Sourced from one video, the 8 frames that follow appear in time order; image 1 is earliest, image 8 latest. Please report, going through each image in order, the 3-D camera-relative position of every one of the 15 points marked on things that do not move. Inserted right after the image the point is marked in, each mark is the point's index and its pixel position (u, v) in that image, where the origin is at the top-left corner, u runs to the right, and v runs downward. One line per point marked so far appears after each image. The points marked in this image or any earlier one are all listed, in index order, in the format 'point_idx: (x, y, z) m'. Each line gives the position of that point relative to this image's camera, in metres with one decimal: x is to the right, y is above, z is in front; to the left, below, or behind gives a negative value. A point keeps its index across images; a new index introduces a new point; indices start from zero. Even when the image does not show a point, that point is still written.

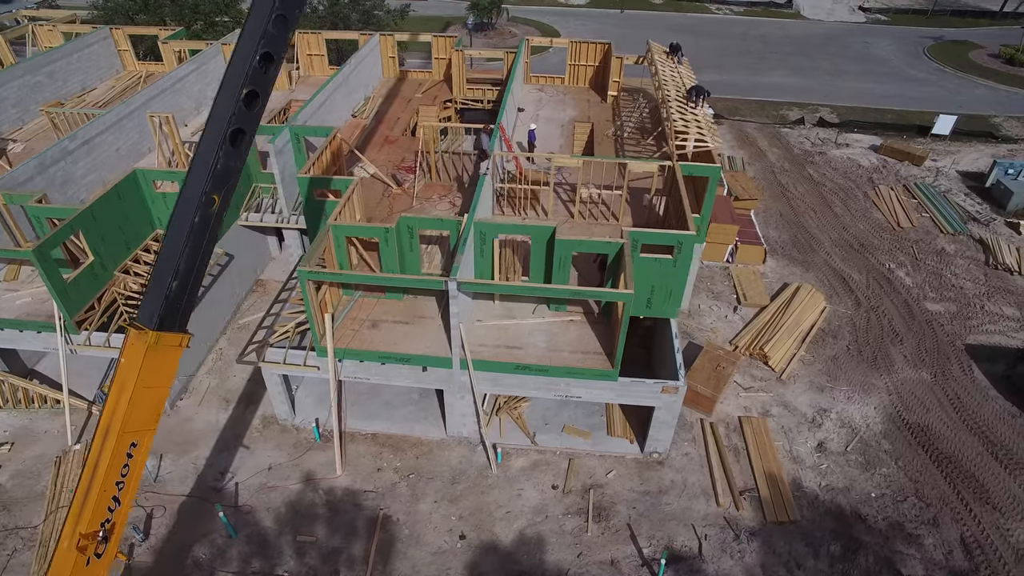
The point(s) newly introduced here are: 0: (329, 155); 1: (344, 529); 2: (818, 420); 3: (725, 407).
0: (-5.2, +3.8, +16.7) m
1: (-3.6, -5.3, +12.9) m
2: (+8.1, -3.5, +15.4) m
3: (+5.7, -3.2, +15.7) m
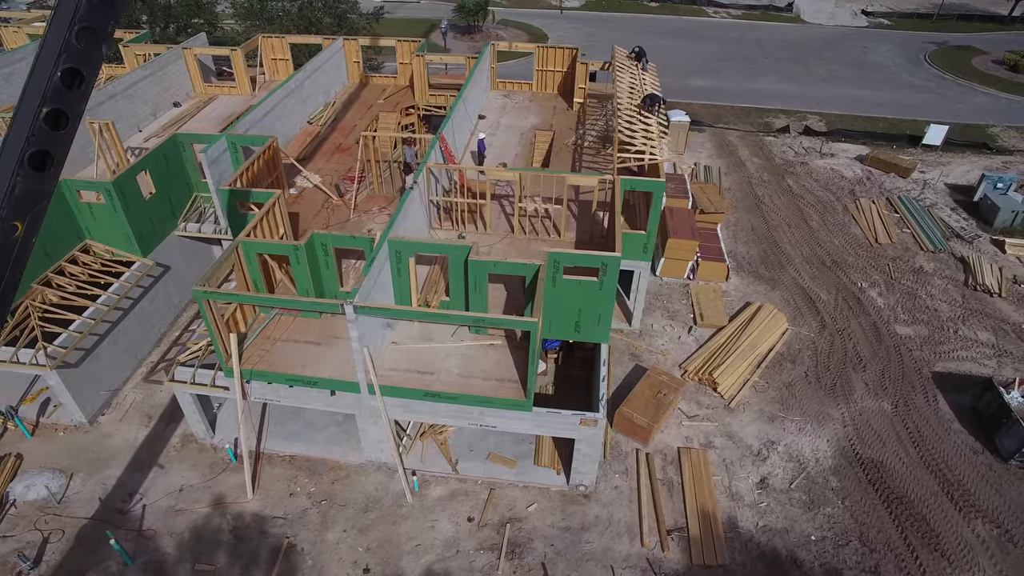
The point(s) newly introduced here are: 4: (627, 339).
0: (-6.9, +3.4, +16.2) m
1: (-5.6, -5.7, +12.3) m
2: (+6.3, -4.1, +14.5) m
3: (+3.8, -3.8, +14.8) m
4: (+3.4, -1.6, +17.5) m
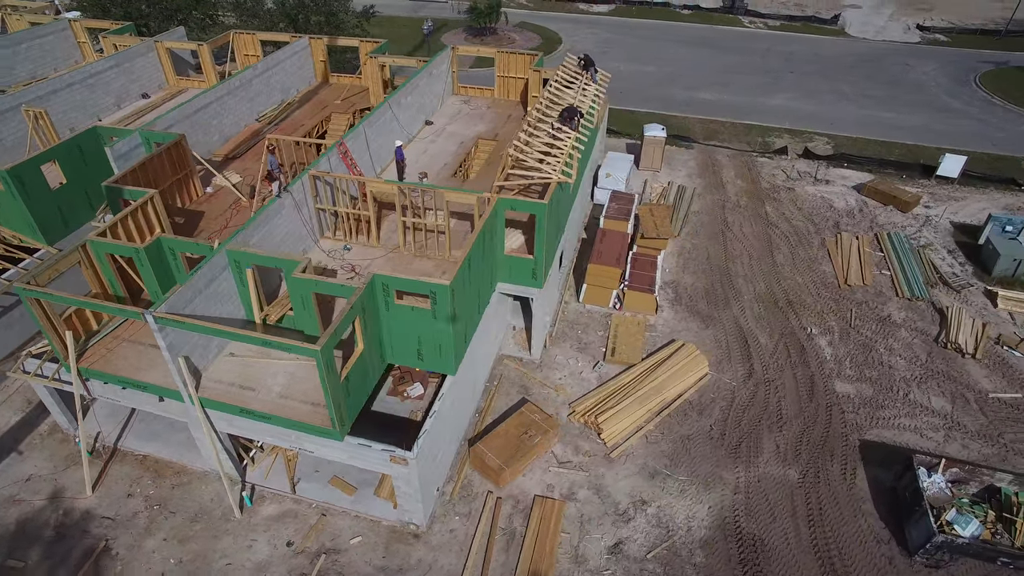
0: (-9.7, +3.5, +16.1) m
1: (-9.5, -5.6, +12.2) m
2: (+2.6, -5.0, +13.0) m
3: (+0.3, -4.5, +13.6) m
4: (+0.3, -2.3, +16.3) m
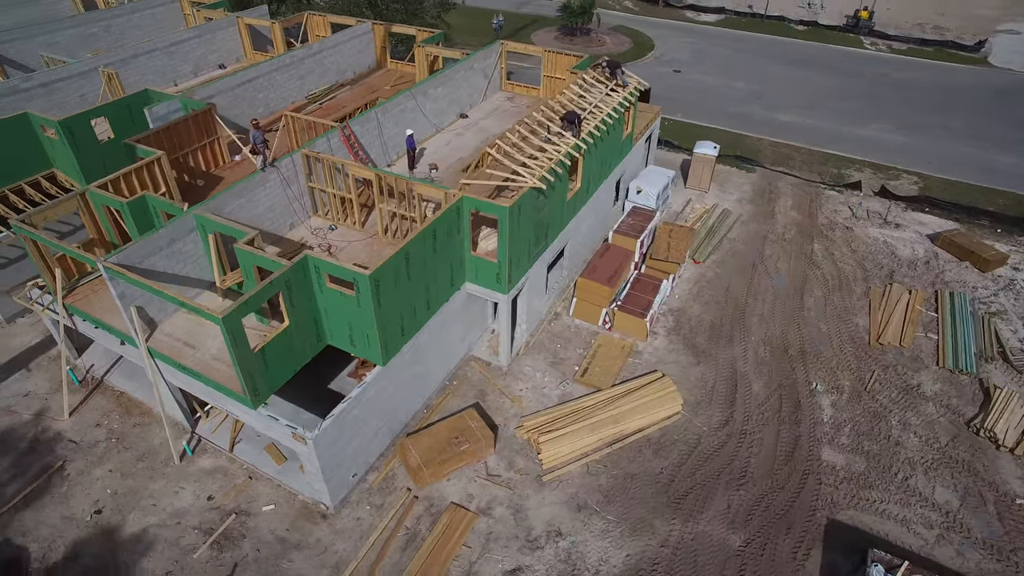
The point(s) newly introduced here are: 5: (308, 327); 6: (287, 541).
0: (-9.6, +4.8, +17.4) m
1: (-11.4, -4.2, +13.6) m
2: (+0.6, -5.4, +12.3) m
3: (-1.5, -4.5, +13.3) m
4: (-0.7, -2.3, +15.9) m
5: (-4.3, -0.8, +12.4) m
6: (-4.7, -5.3, +12.3) m
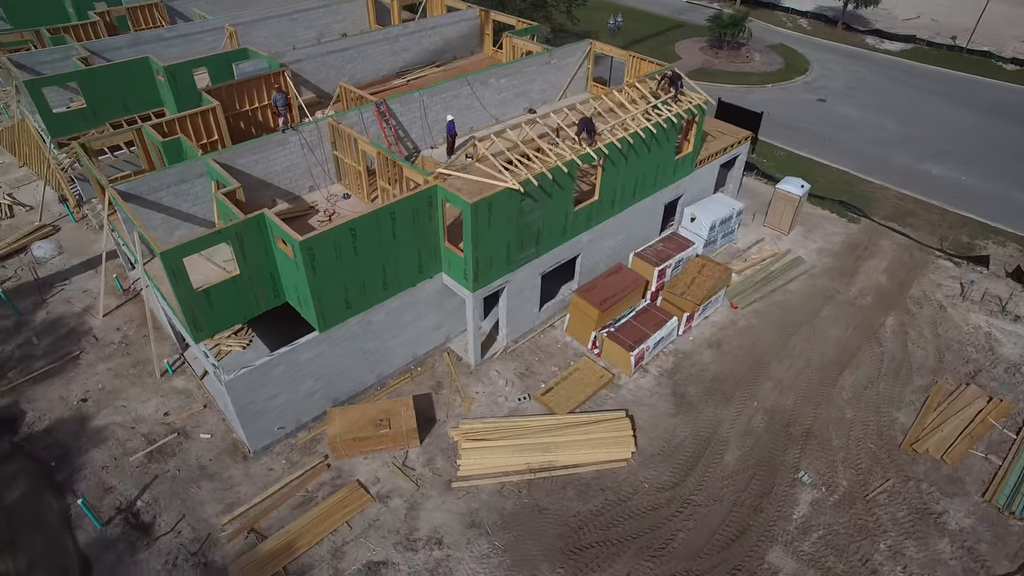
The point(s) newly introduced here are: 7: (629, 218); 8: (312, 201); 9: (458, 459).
0: (-8.2, +6.6, +19.2) m
1: (-12.8, -1.7, +16.2) m
2: (-2.0, -5.3, +12.0) m
3: (-3.5, -4.0, +13.4) m
4: (-1.6, -2.2, +15.7) m
5: (-5.6, +0.2, +13.2) m
6: (-7.0, -4.1, +13.2) m
7: (+3.6, +2.1, +17.6) m
8: (-5.6, +2.5, +16.5) m
9: (-1.2, -4.0, +13.4) m
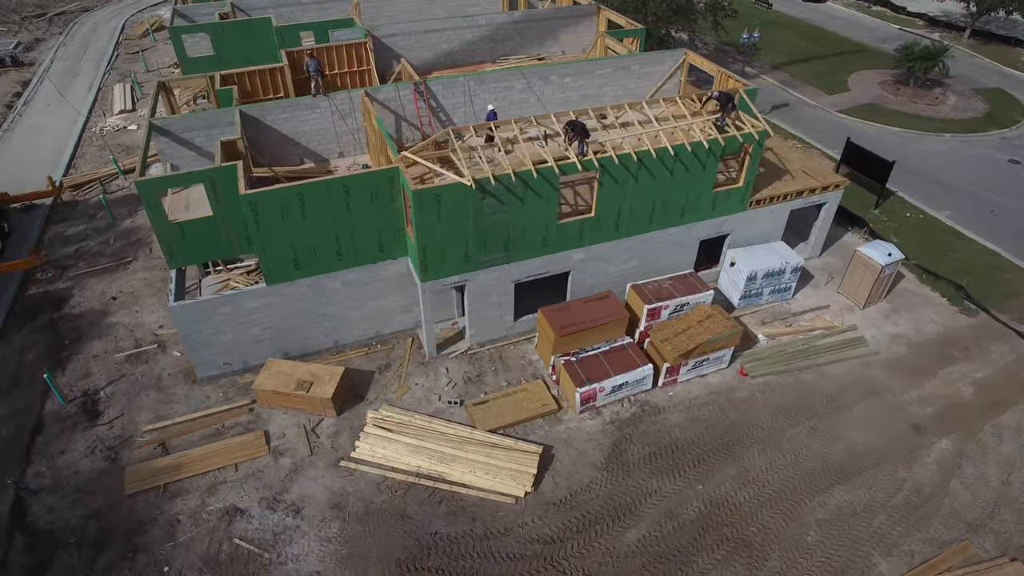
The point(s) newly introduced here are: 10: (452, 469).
0: (-5.9, +8.2, +20.5) m
1: (-12.9, +1.3, +19.2) m
2: (-4.9, -4.6, +12.2) m
3: (-5.7, -3.1, +14.0) m
4: (-2.8, -1.7, +15.6) m
5: (-6.7, +1.5, +14.2) m
6: (-9.0, -2.4, +14.8) m
7: (+3.5, +1.1, +15.8) m
8: (-5.3, +3.6, +17.3) m
9: (-3.5, -3.5, +13.4) m
10: (-1.3, -3.9, +12.7) m
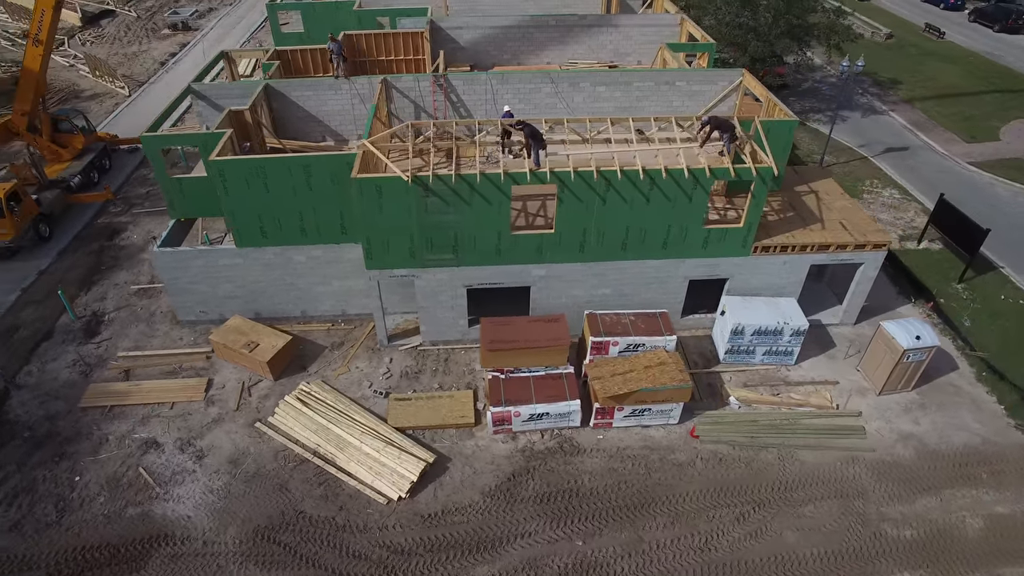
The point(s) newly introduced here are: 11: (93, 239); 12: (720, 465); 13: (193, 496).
0: (-4.1, +8.9, +21.3) m
1: (-12.4, +3.4, +21.7) m
2: (-7.4, -3.6, +13.2) m
3: (-7.4, -2.0, +15.1) m
4: (-4.1, -1.3, +15.9) m
5: (-7.6, +2.6, +15.4) m
6: (-10.2, -0.8, +16.6) m
7: (+2.6, +0.3, +14.6) m
8: (-5.1, +4.4, +18.1) m
9: (-5.6, -2.9, +14.0) m
10: (-3.7, -3.7, +12.8) m
11: (-13.9, +1.6, +19.3) m
12: (+4.6, -3.9, +12.9) m
13: (-6.7, -4.4, +12.3) m
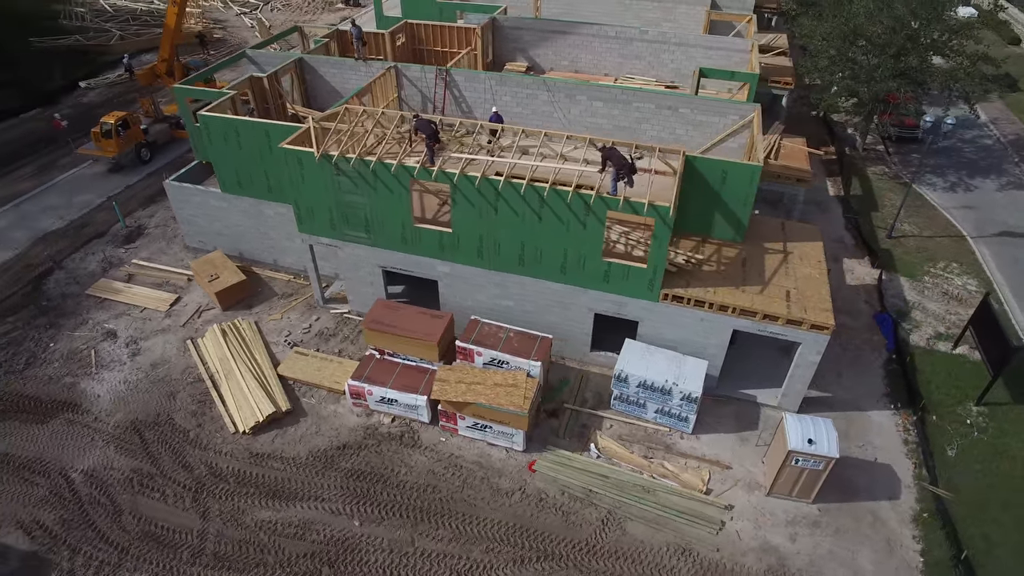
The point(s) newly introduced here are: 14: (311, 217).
0: (-2.2, +9.6, +22.4) m
1: (-11.1, +6.1, +25.4) m
2: (-10.5, -1.6, +16.0) m
3: (-9.6, -0.1, +17.7) m
4: (-6.1, -0.1, +17.6) m
5: (-8.6, +4.5, +18.0) m
6: (-11.5, +1.8, +20.0) m
7: (+0.1, 0.0, +14.4) m
8: (-5.1, +5.6, +19.7) m
9: (-8.4, -1.2, +16.2) m
10: (-7.2, -2.4, +14.6) m
11: (-13.6, +4.8, +23.5) m
12: (+0.5, -4.6, +12.3) m
13: (-10.3, -2.4, +15.0) m
14: (-5.2, +1.8, +15.1) m
